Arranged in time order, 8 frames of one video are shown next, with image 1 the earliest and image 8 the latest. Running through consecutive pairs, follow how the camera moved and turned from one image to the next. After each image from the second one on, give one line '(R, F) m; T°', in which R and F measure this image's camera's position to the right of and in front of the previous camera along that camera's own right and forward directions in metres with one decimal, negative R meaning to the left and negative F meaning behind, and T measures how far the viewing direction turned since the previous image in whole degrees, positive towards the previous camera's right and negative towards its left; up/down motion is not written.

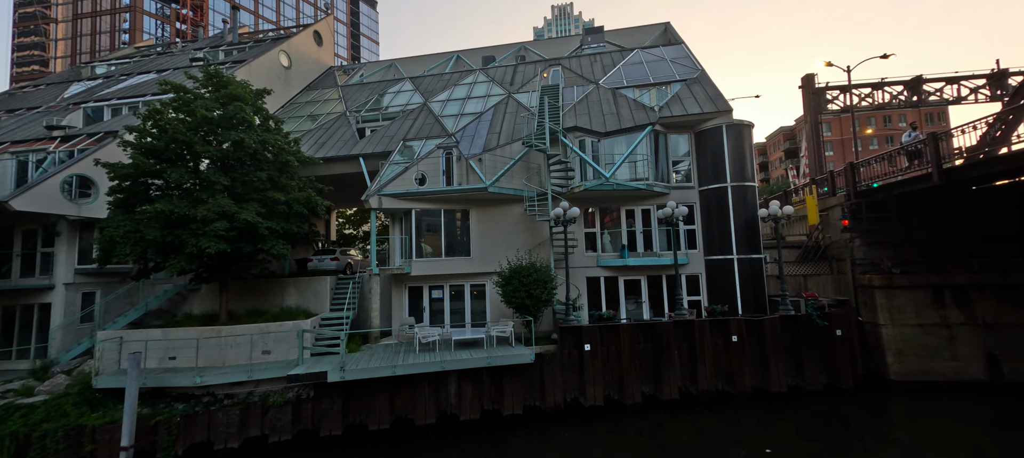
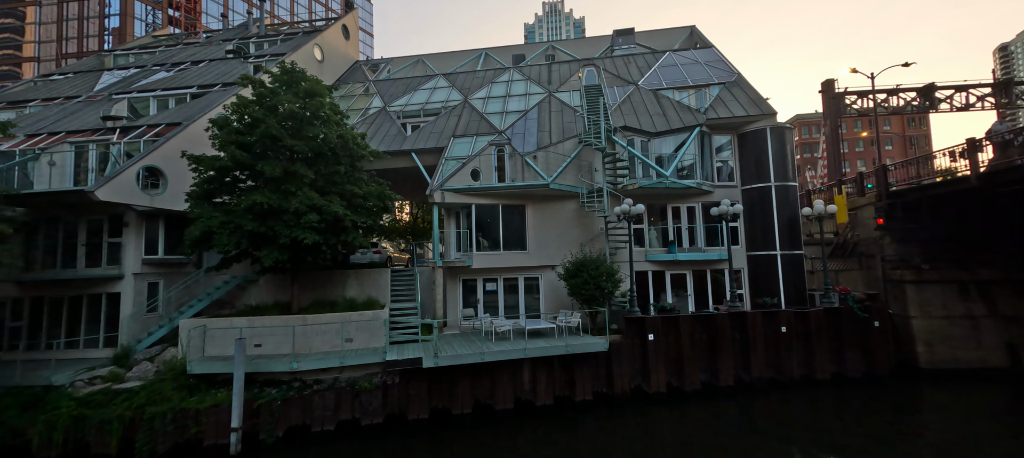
(-2.5, -0.5) m; +2°
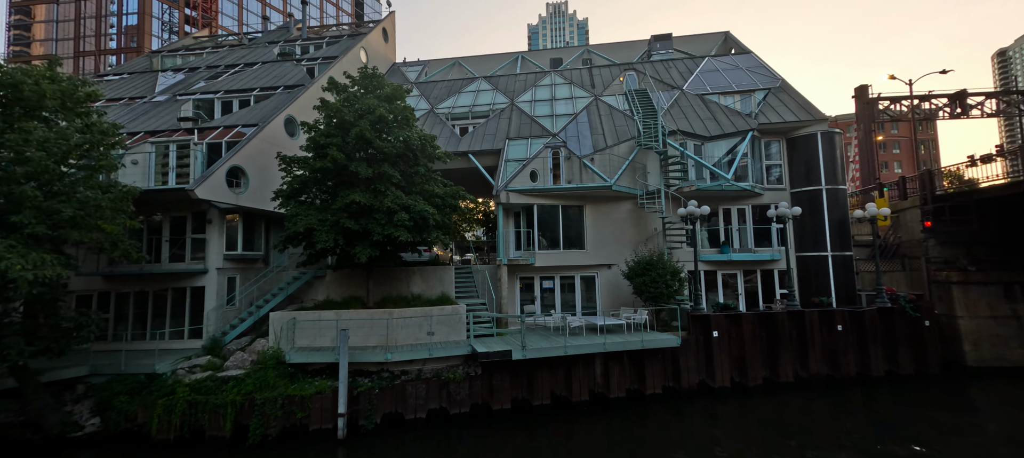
(-2.2, -0.5) m; 0°
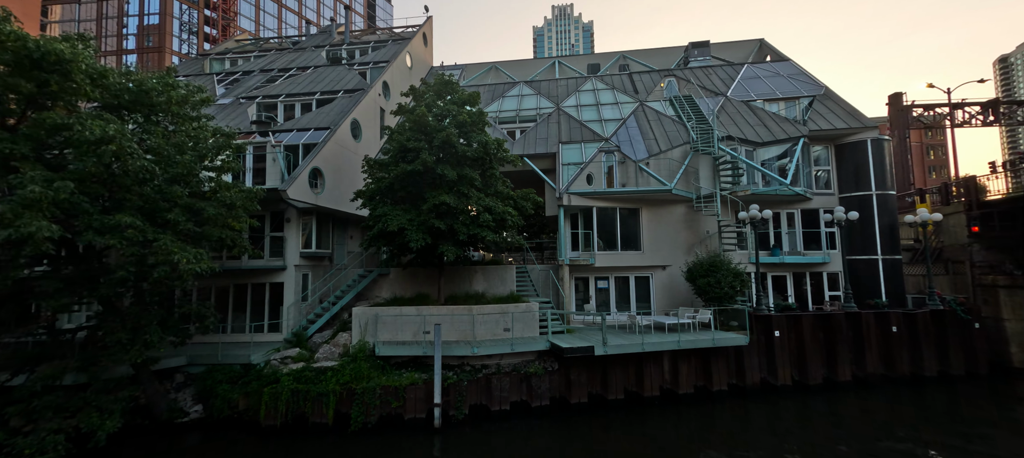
(-2.2, -0.6) m; 0°
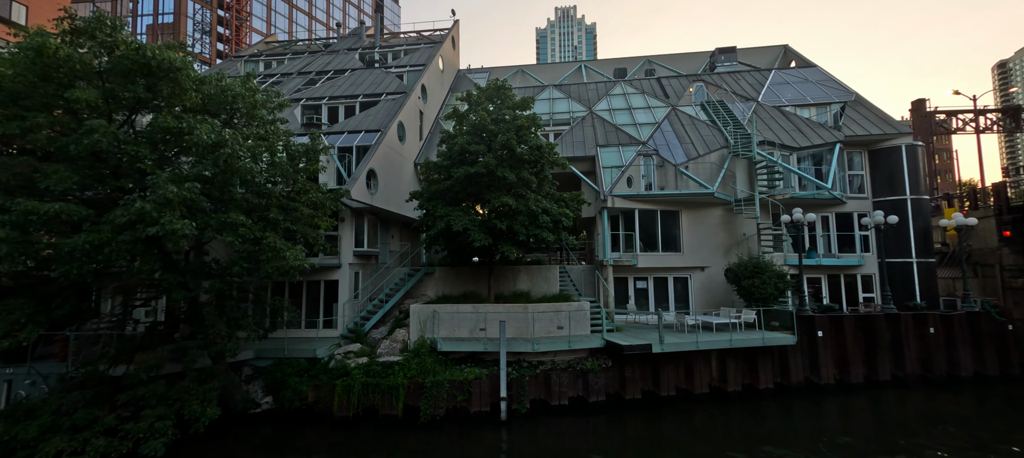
(-1.7, -0.4) m; 0°
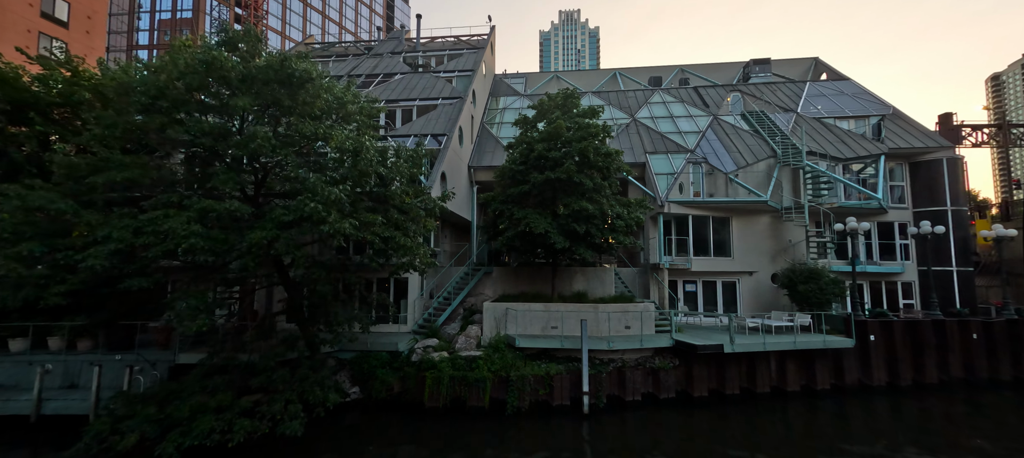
(-2.4, -0.6) m; 0°
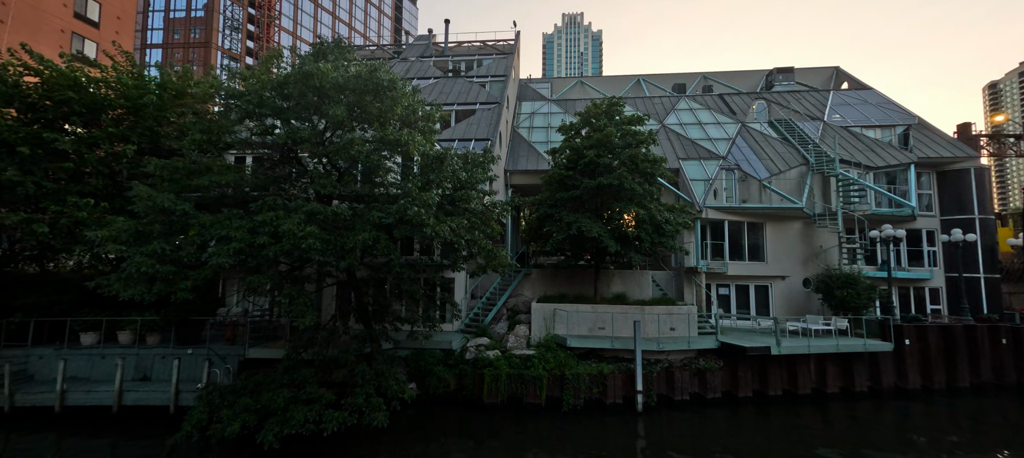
(-1.7, -0.4) m; 0°
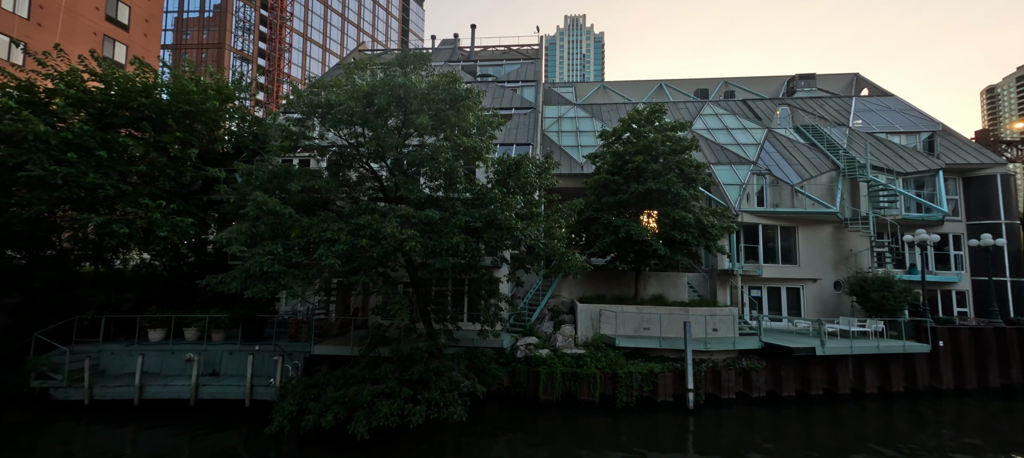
(-1.7, -0.4) m; 0°
